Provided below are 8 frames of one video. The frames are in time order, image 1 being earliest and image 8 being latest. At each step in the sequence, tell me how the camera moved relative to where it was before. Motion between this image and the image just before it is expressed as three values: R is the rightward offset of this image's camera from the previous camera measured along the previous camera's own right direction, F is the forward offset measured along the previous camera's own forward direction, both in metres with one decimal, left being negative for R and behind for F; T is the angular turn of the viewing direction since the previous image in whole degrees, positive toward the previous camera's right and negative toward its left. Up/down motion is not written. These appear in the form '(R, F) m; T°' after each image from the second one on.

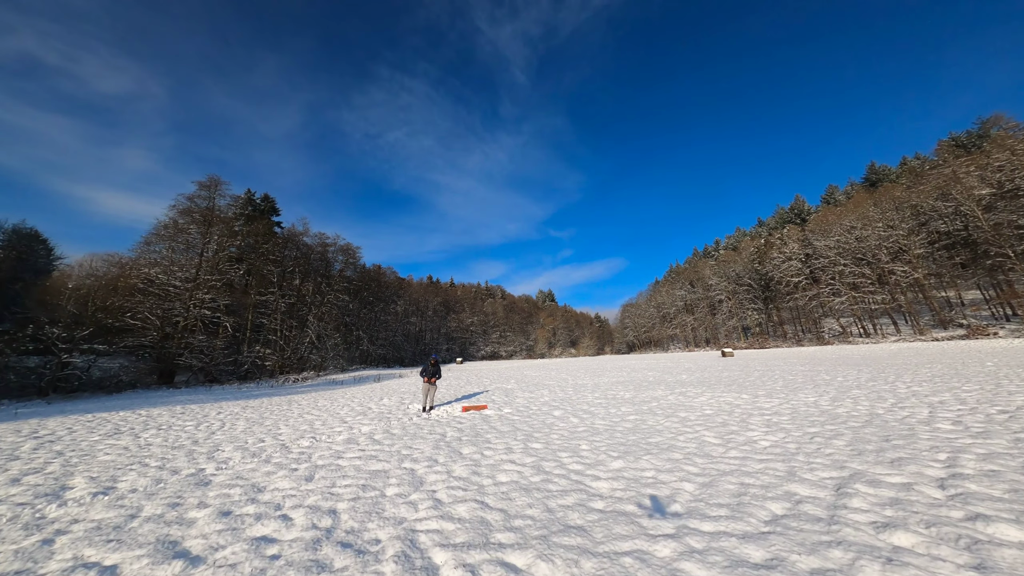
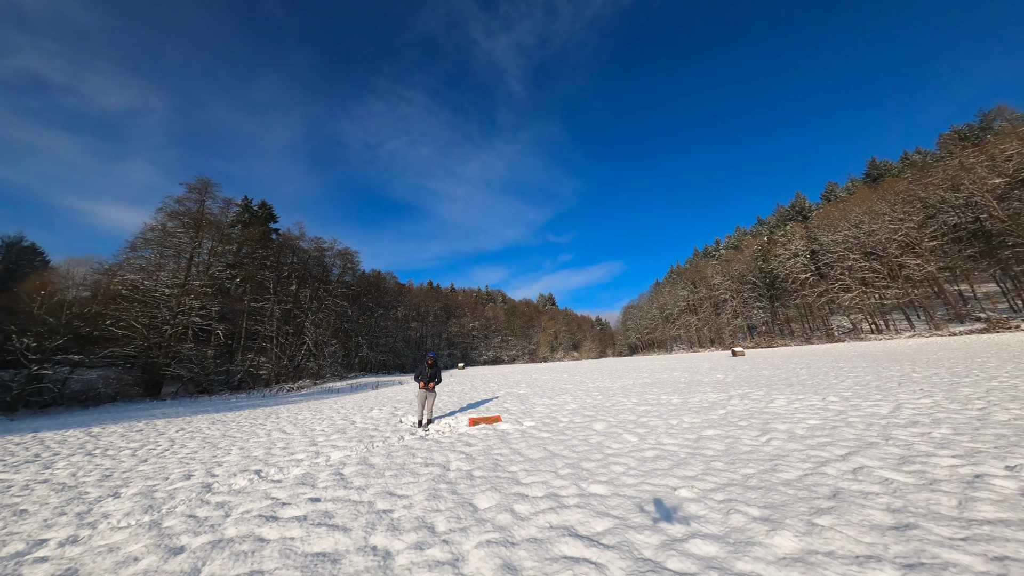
(-0.2, +1.0) m; 0°
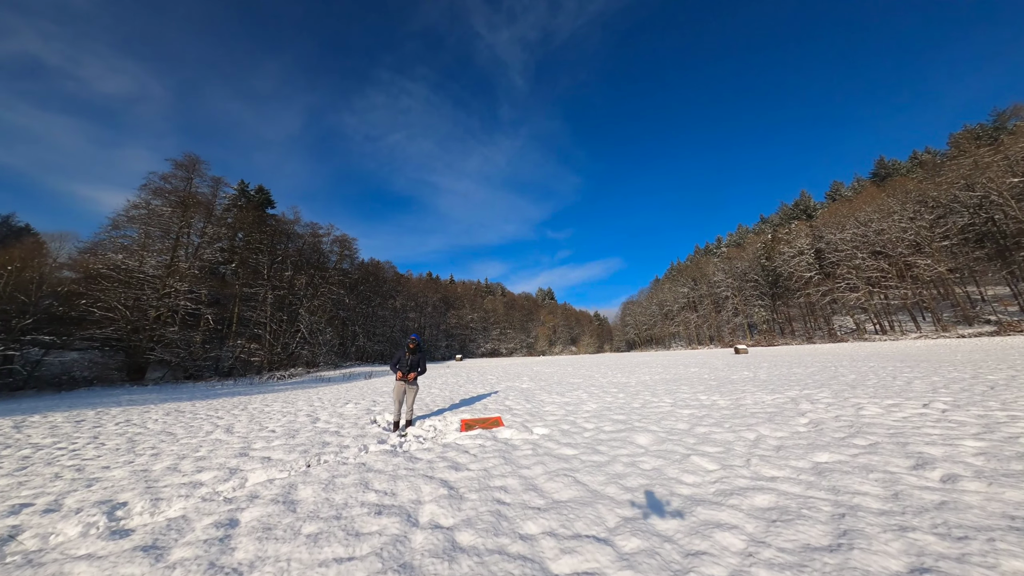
(-0.1, +0.9) m; 0°
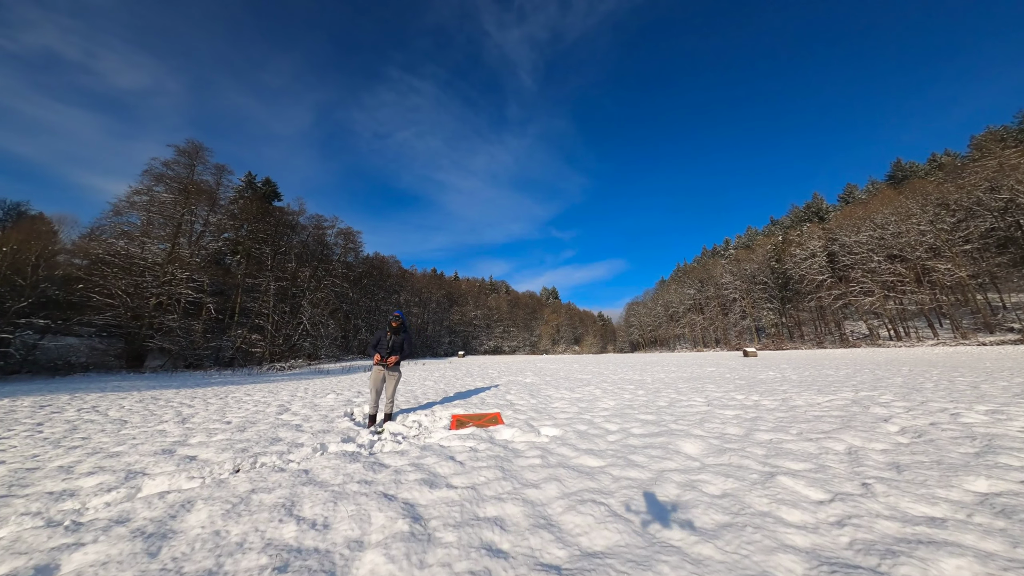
(0.0, +0.5) m; -1°
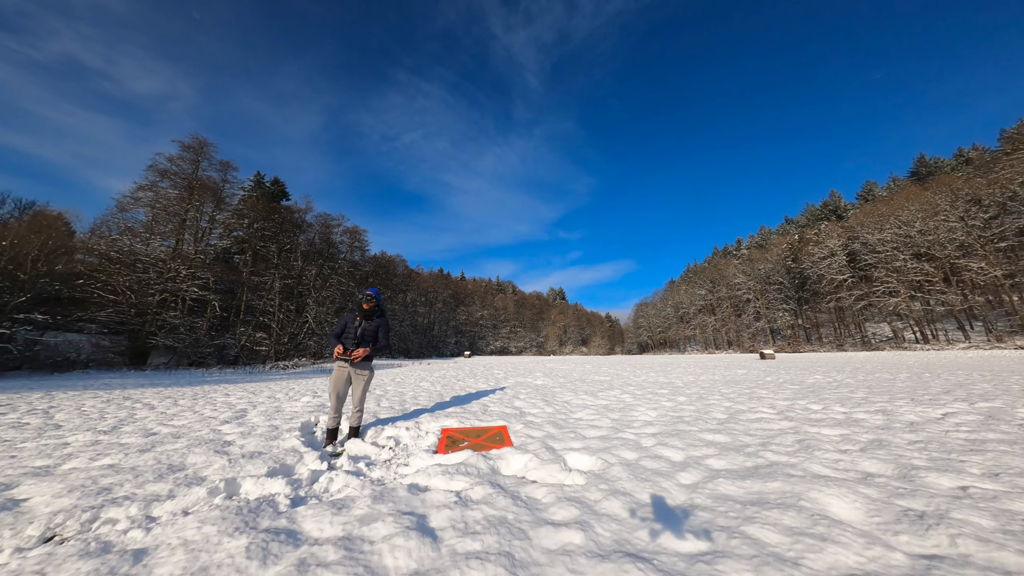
(0.0, +0.6) m; -1°
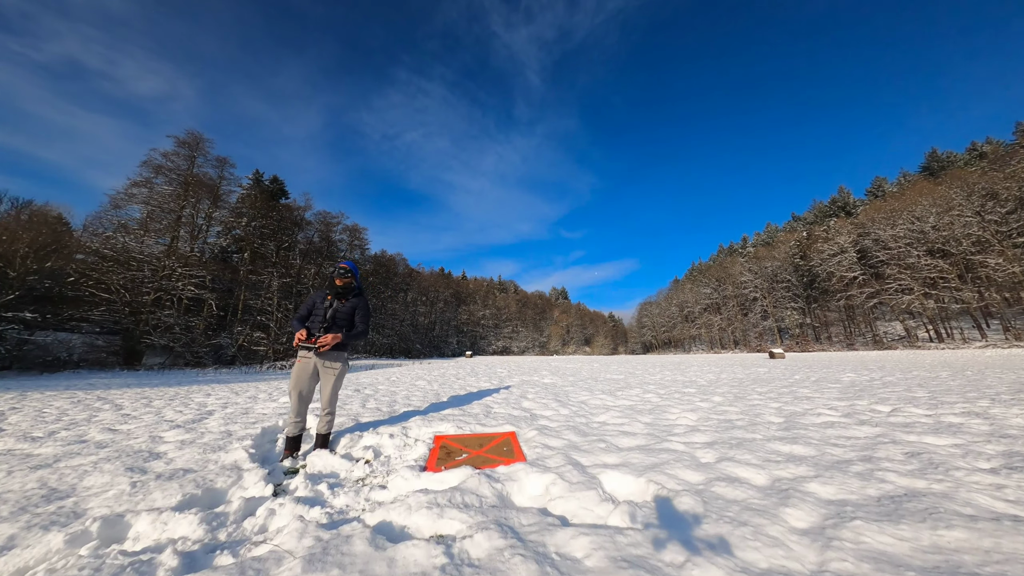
(-0.1, +0.7) m; 0°
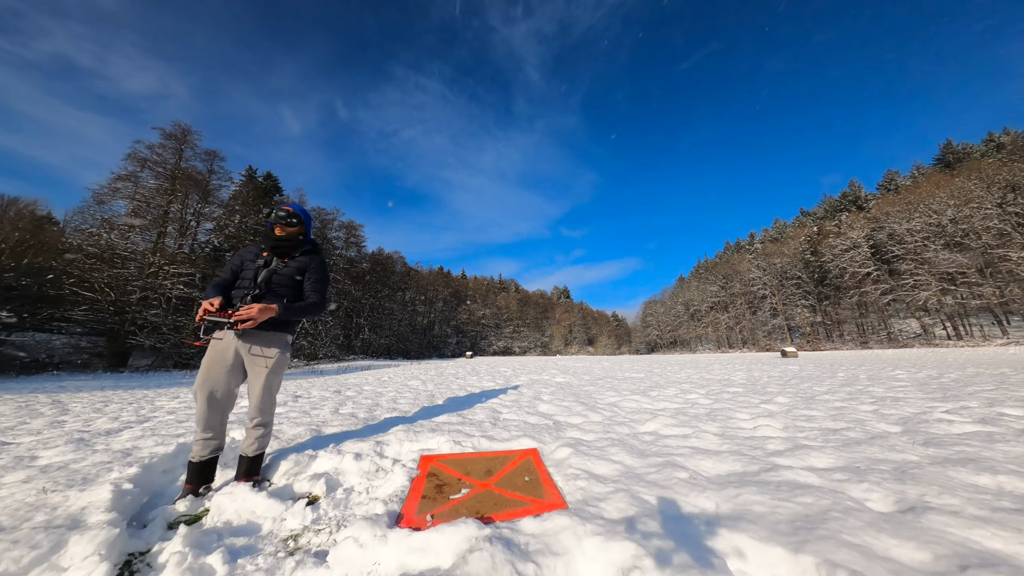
(-0.1, +1.0) m; 0°
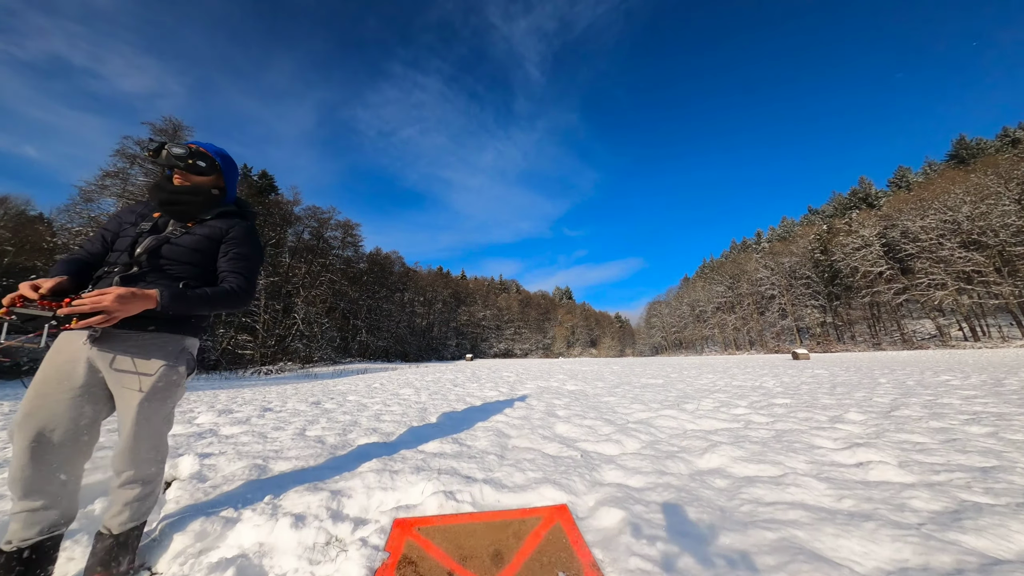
(-0.1, +0.8) m; 0°
